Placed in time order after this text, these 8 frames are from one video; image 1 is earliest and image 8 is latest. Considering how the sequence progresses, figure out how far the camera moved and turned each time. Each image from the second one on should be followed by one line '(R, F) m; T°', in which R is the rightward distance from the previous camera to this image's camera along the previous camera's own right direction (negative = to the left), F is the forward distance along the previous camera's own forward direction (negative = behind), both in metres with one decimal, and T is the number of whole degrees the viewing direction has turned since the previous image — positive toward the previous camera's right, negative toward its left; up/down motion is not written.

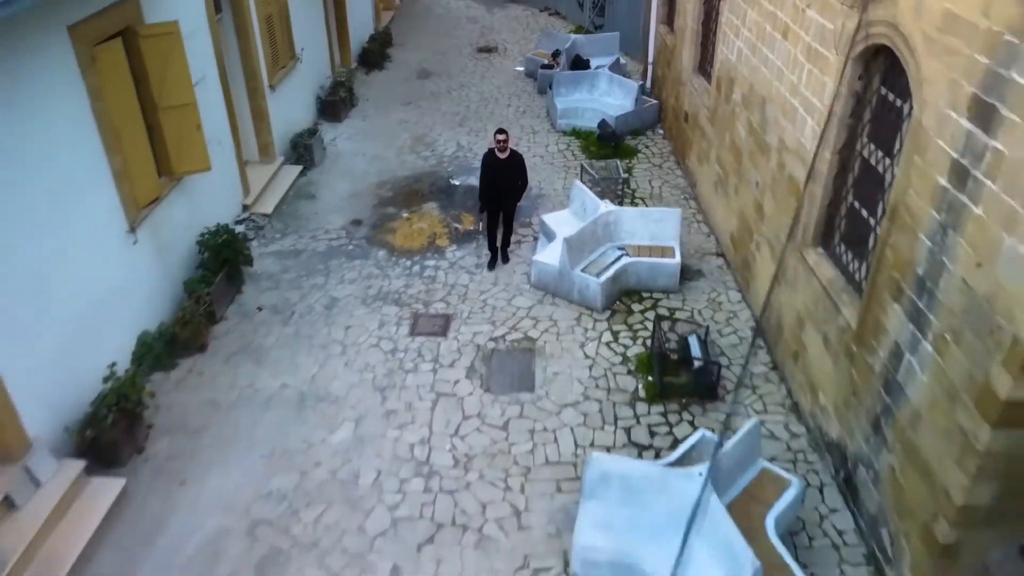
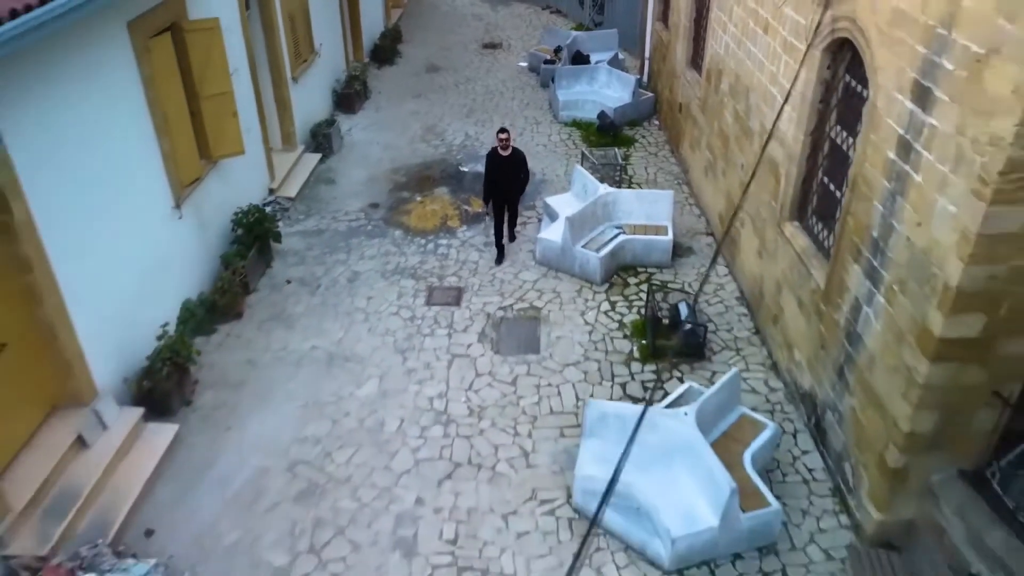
(-0.1, -0.6) m; 0°
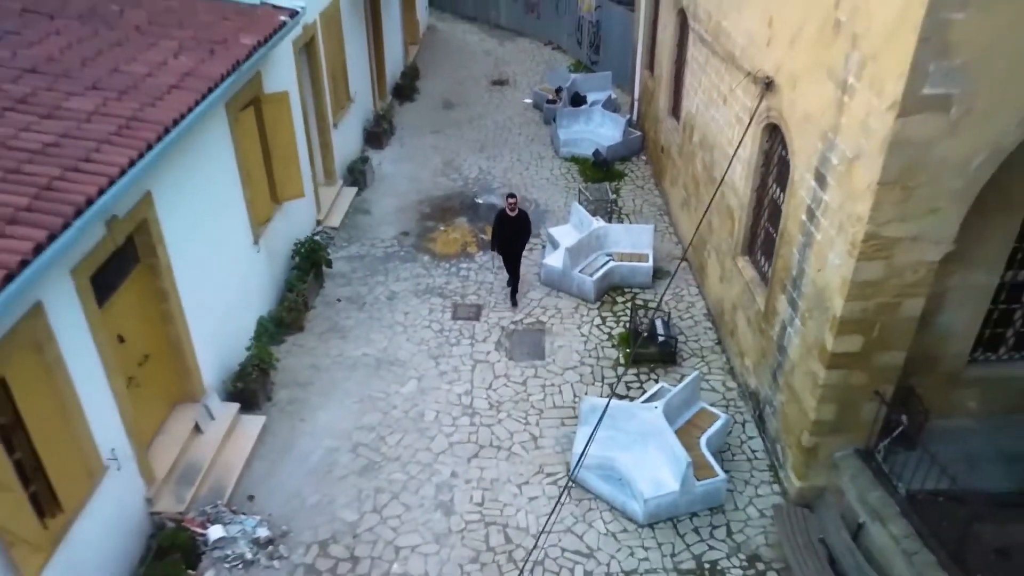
(-0.1, -1.6) m; 0°
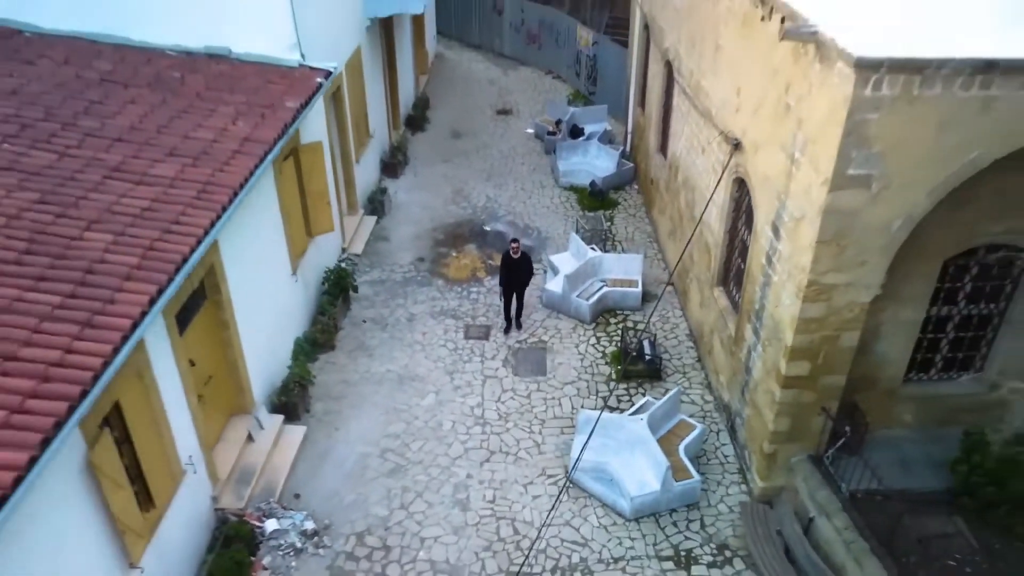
(-0.1, -1.2) m; 0°
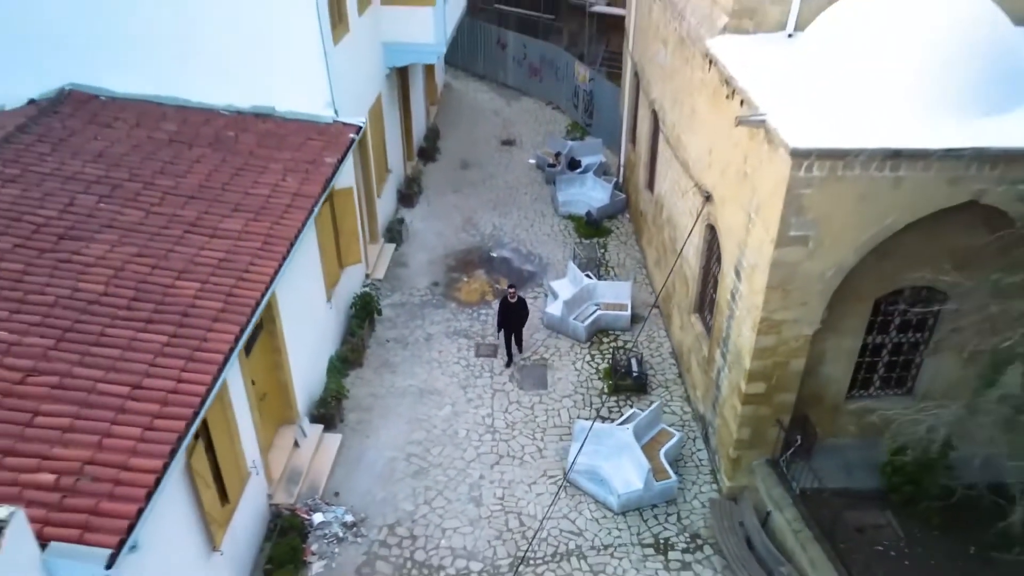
(-0.1, -1.4) m; 0°
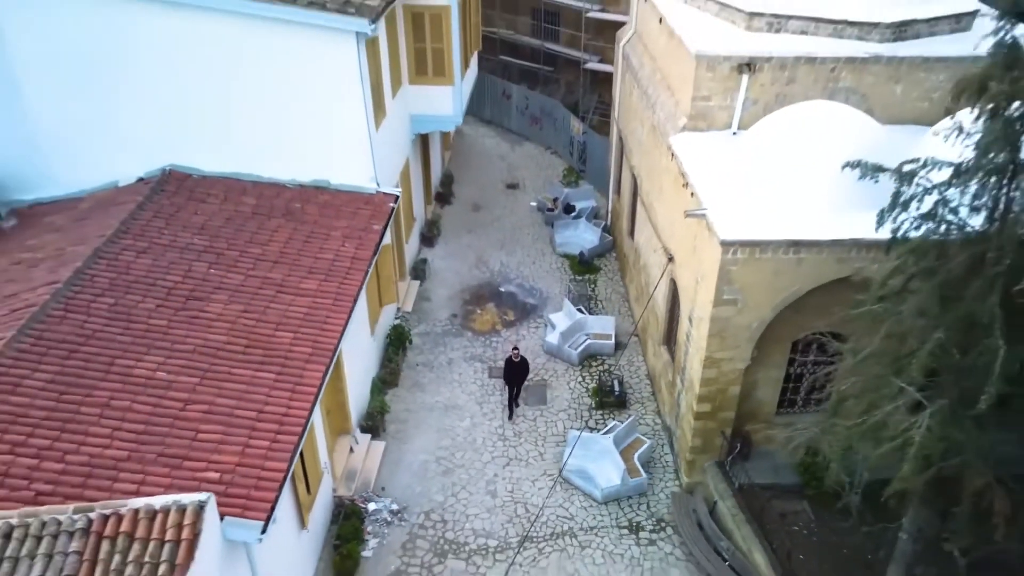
(-0.1, -2.7) m; 0°
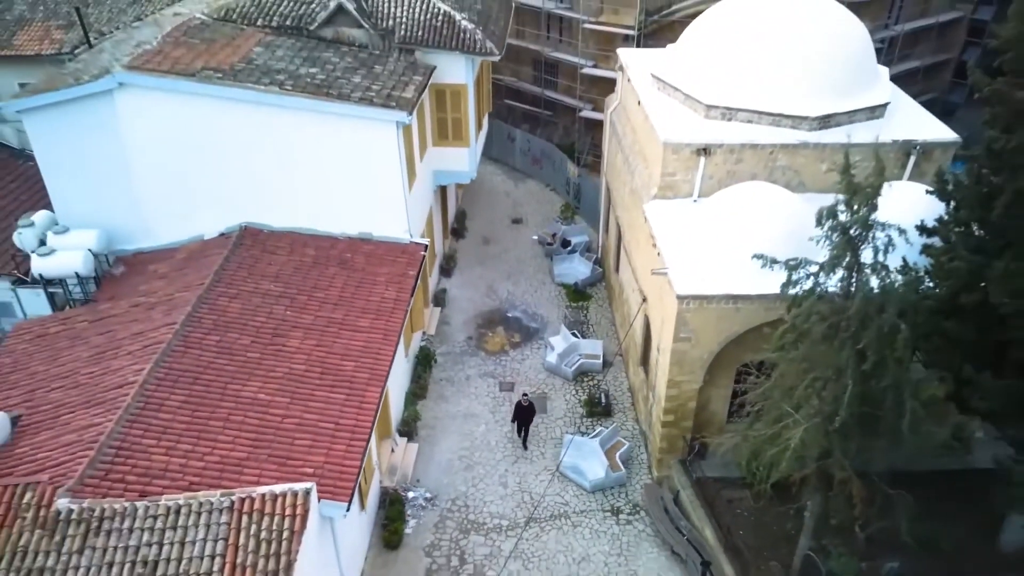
(-0.2, -3.2) m; 0°
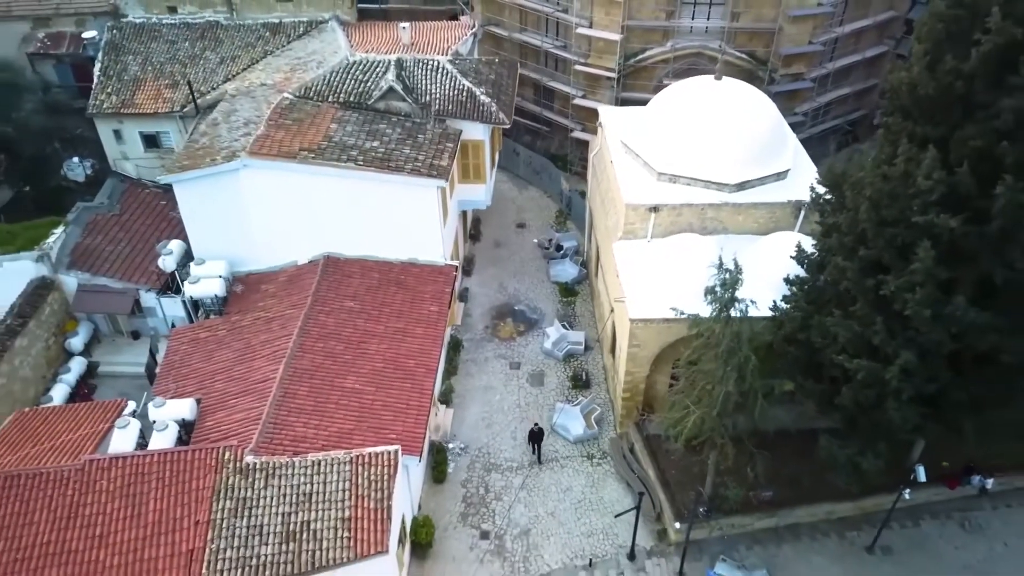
(-0.2, -6.2) m; 0°
